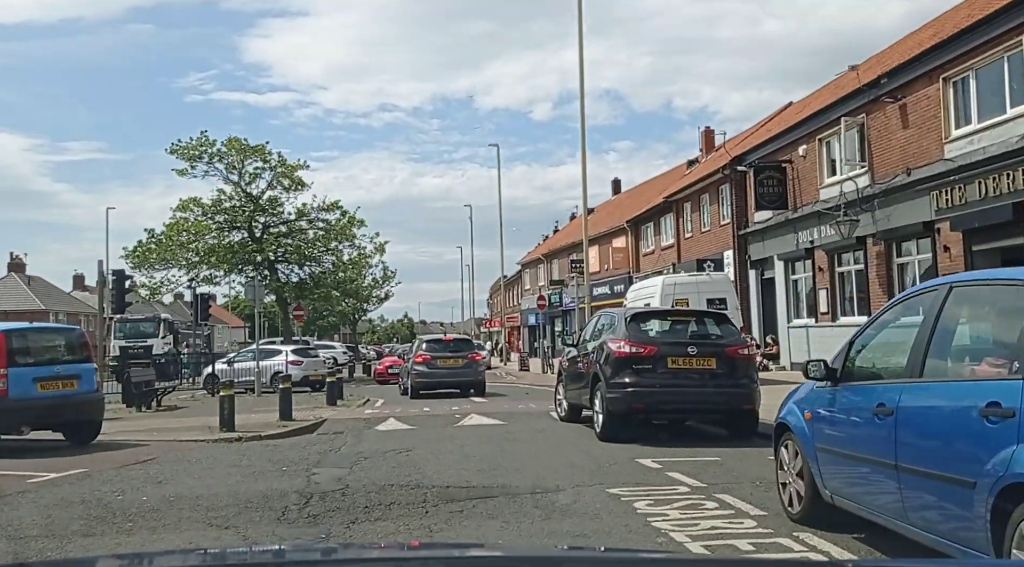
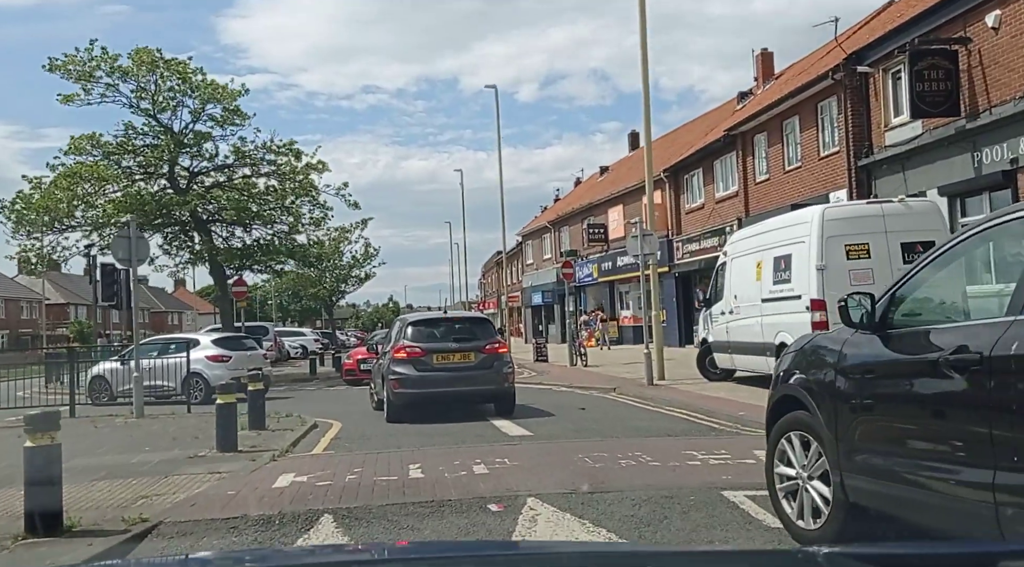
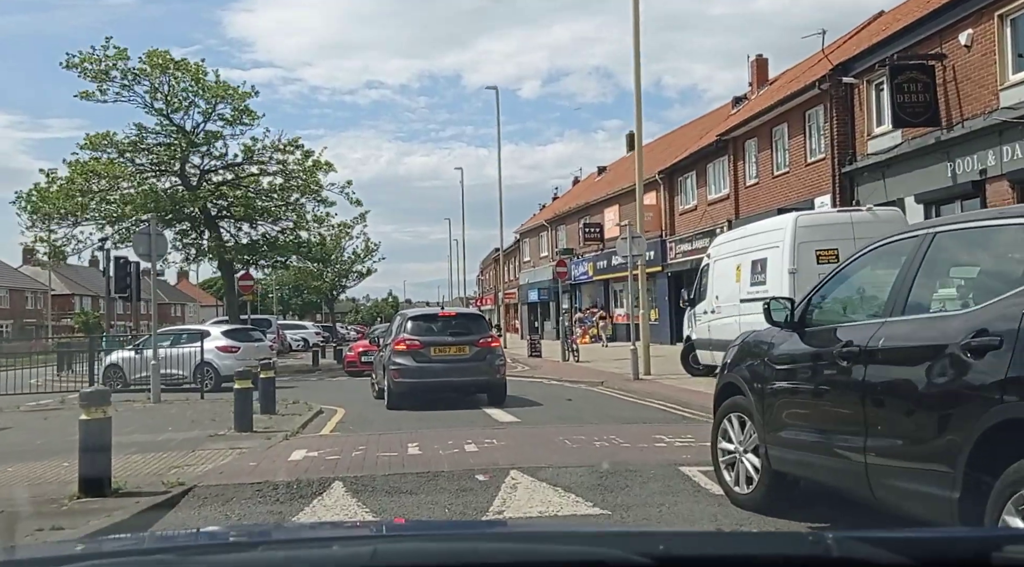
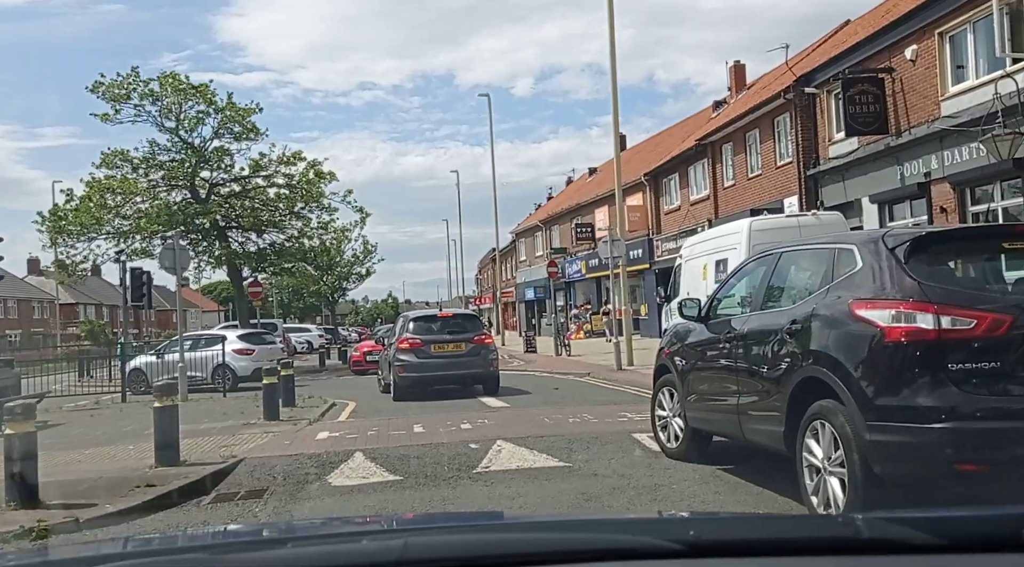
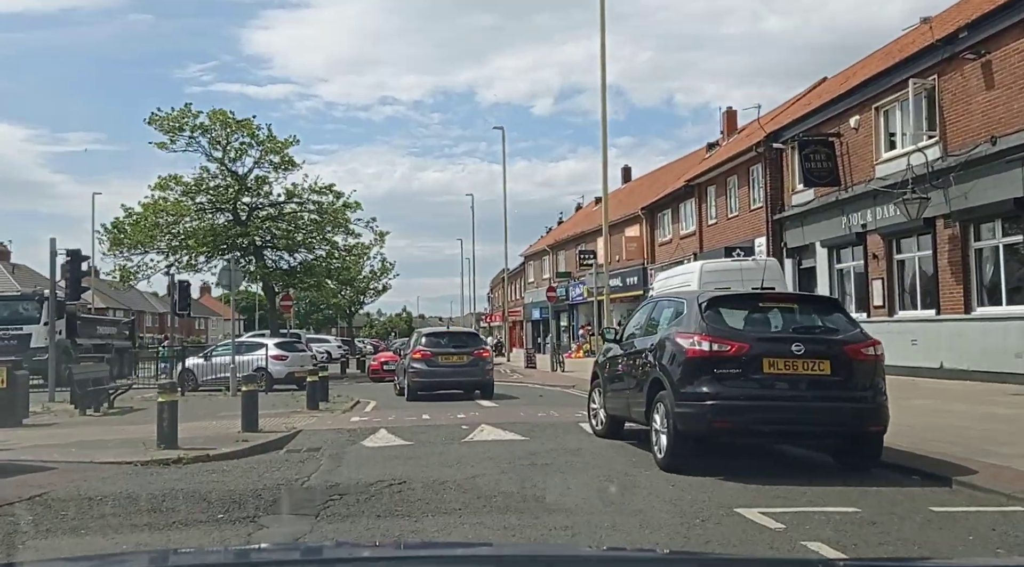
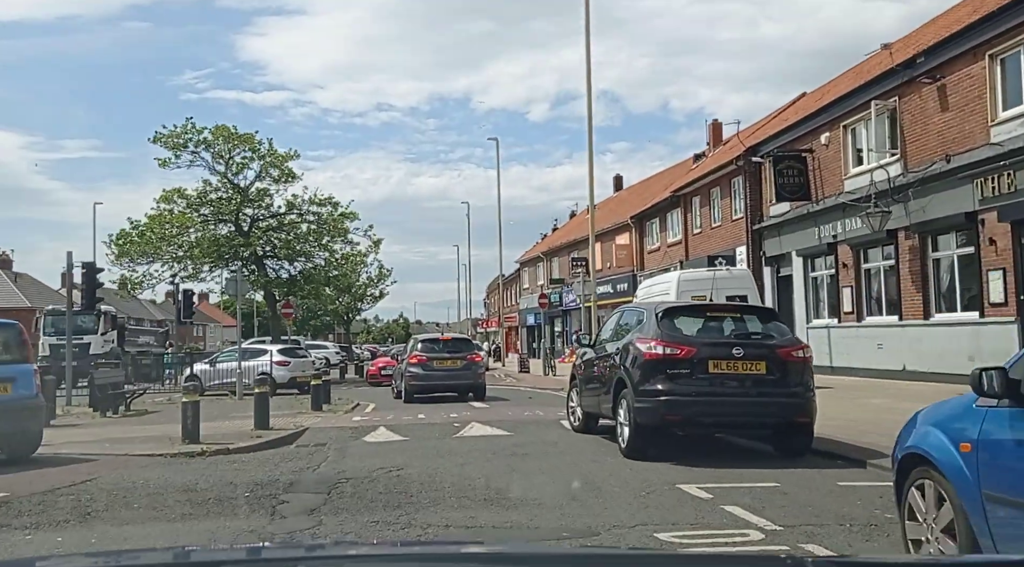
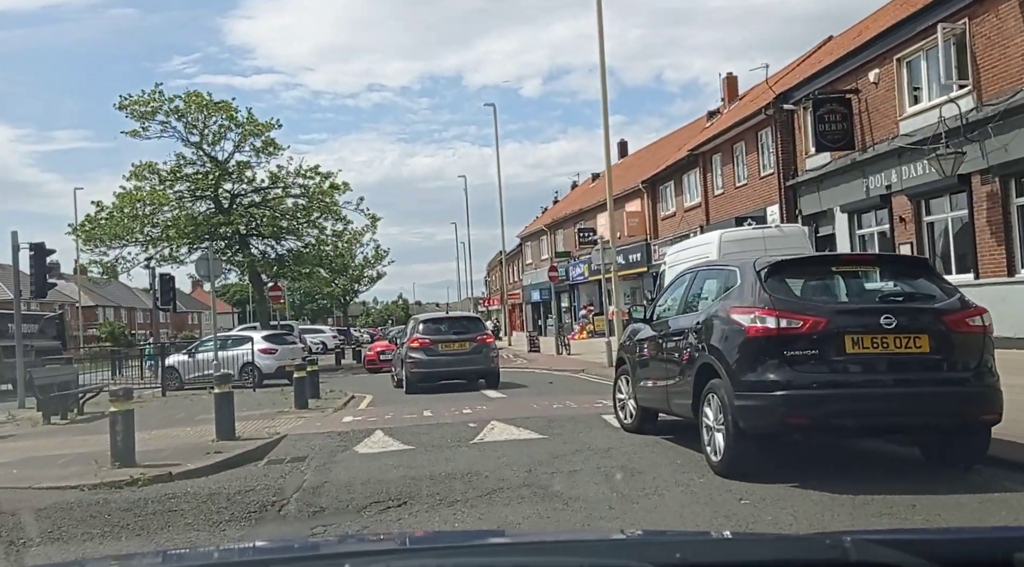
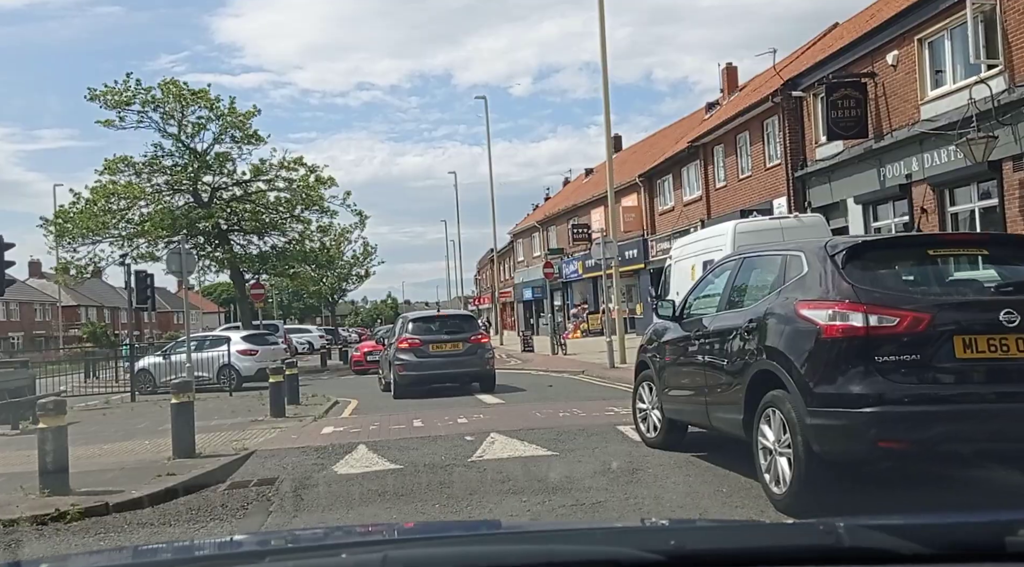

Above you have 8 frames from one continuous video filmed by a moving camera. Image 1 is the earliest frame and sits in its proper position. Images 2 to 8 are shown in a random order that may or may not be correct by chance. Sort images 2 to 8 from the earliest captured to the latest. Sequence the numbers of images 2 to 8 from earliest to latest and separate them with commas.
6, 5, 7, 8, 4, 3, 2
